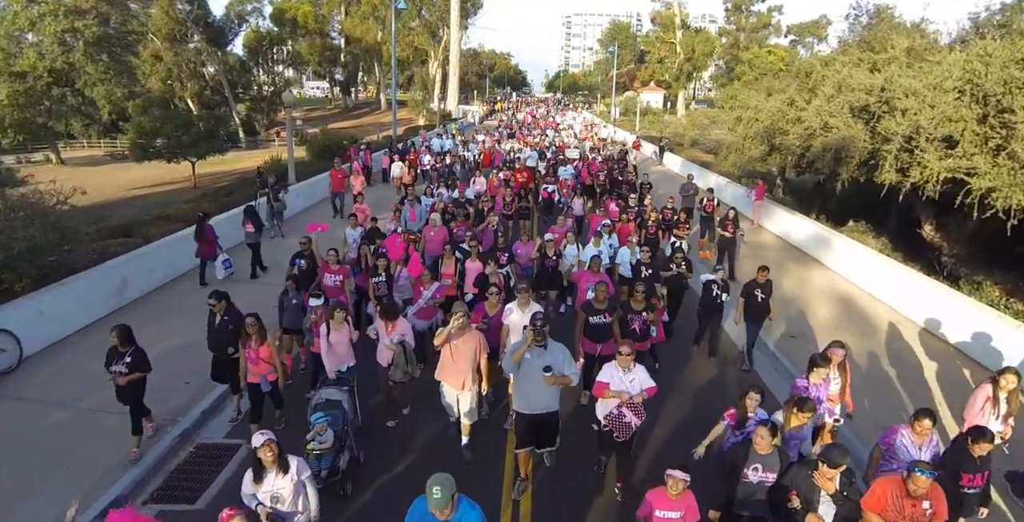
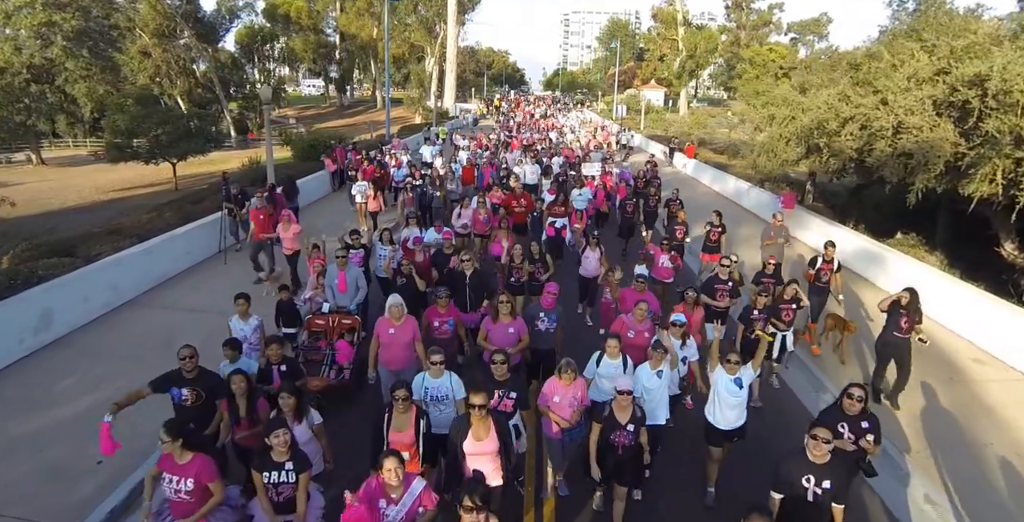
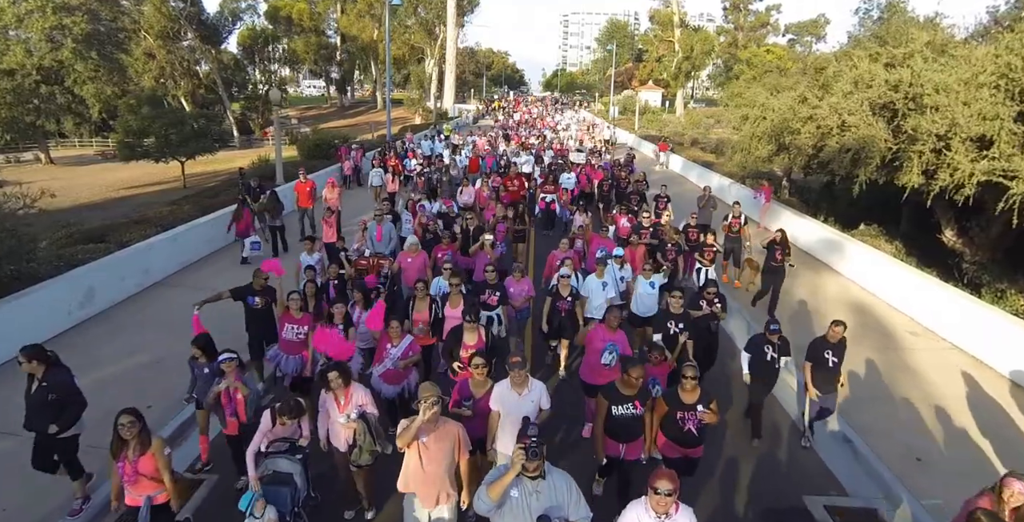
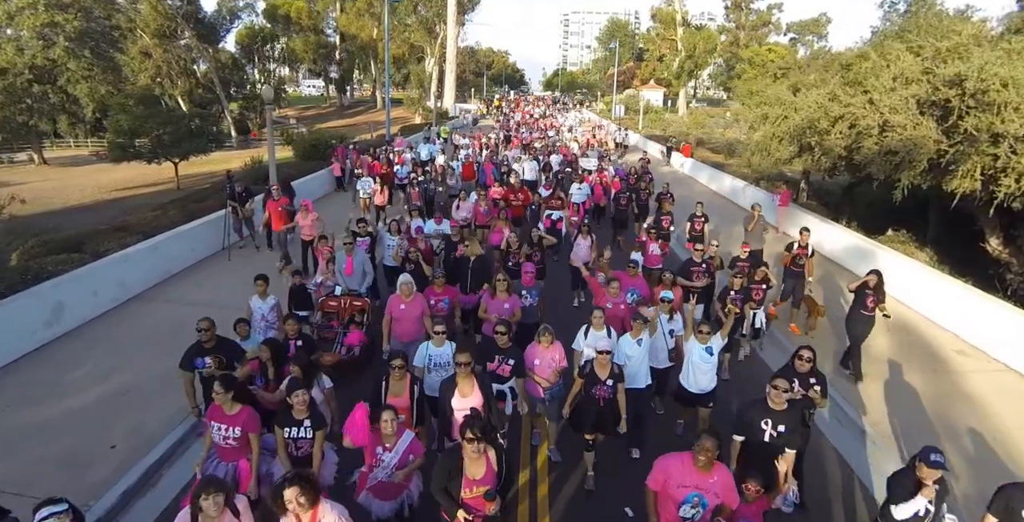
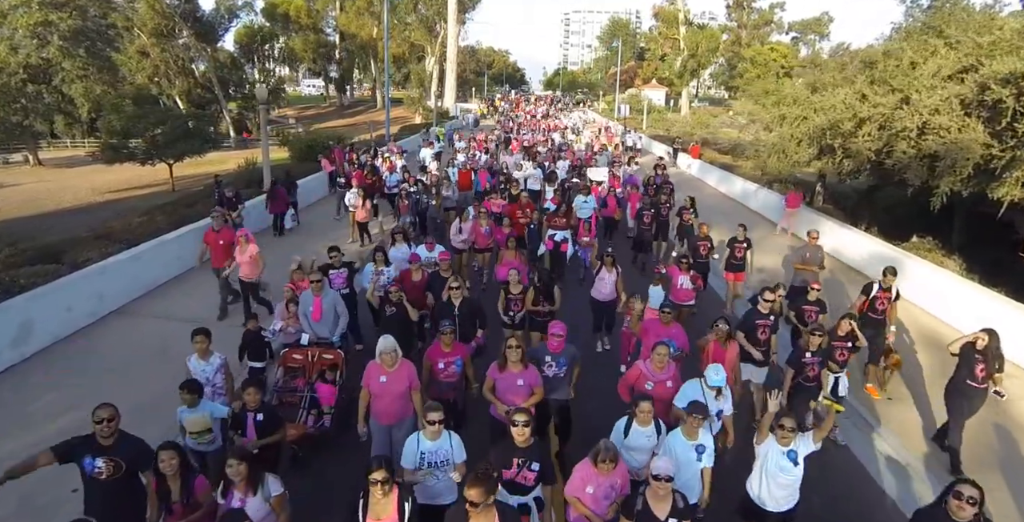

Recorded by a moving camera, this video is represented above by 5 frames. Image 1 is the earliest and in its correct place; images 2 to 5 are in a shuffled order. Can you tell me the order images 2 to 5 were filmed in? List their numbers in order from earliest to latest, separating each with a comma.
3, 4, 2, 5
